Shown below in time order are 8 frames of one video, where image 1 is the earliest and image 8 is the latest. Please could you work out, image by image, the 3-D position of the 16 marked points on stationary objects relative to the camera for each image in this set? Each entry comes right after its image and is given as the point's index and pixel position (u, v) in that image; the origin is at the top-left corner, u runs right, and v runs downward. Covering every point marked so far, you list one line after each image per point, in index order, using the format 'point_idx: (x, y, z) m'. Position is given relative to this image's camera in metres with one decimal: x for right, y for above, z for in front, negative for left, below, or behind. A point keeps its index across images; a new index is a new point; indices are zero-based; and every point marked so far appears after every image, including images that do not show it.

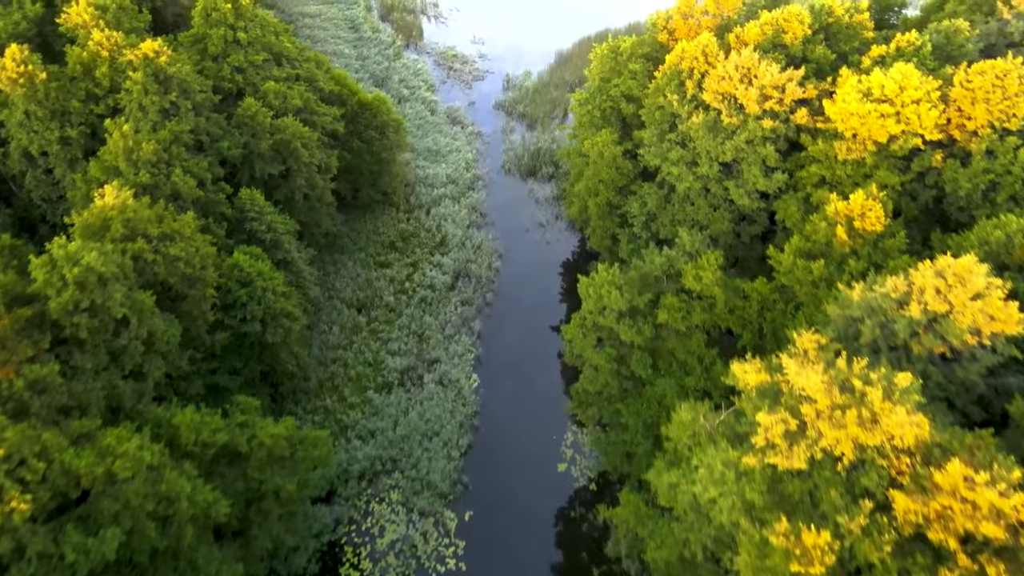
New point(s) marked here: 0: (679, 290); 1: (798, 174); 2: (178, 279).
0: (+3.7, -0.1, +16.9) m
1: (+6.6, +2.6, +17.6) m
2: (-7.8, +0.2, +17.8) m
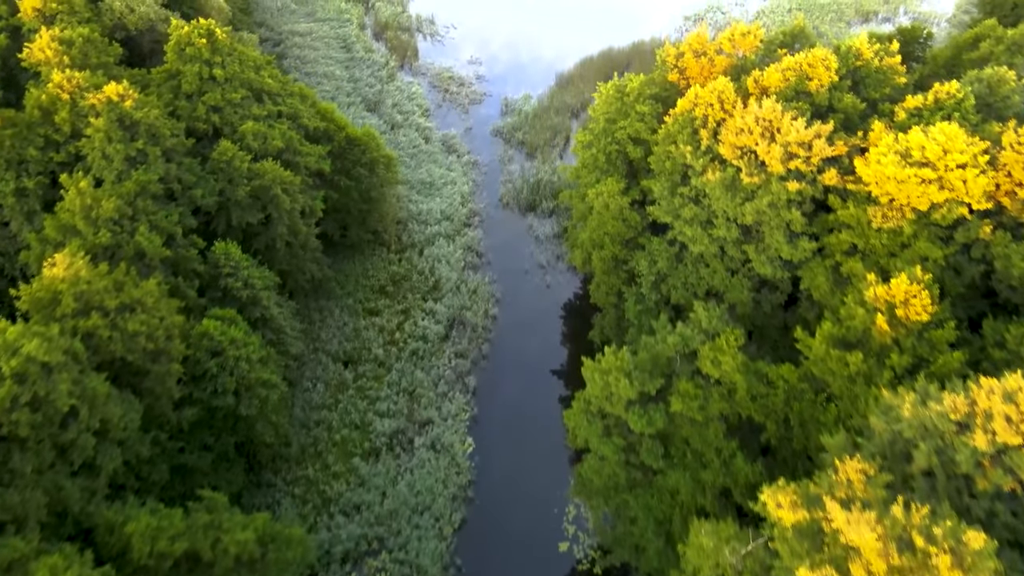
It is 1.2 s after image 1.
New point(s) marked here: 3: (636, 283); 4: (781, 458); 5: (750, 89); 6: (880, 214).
0: (+3.7, -1.7, +15.2) m
1: (+6.6, +1.0, +15.8) m
2: (-7.9, -1.4, +16.0) m
3: (+3.2, +0.1, +19.7) m
4: (+5.1, -3.2, +14.4) m
5: (+5.6, +4.7, +18.0) m
6: (+7.3, +1.5, +15.0) m
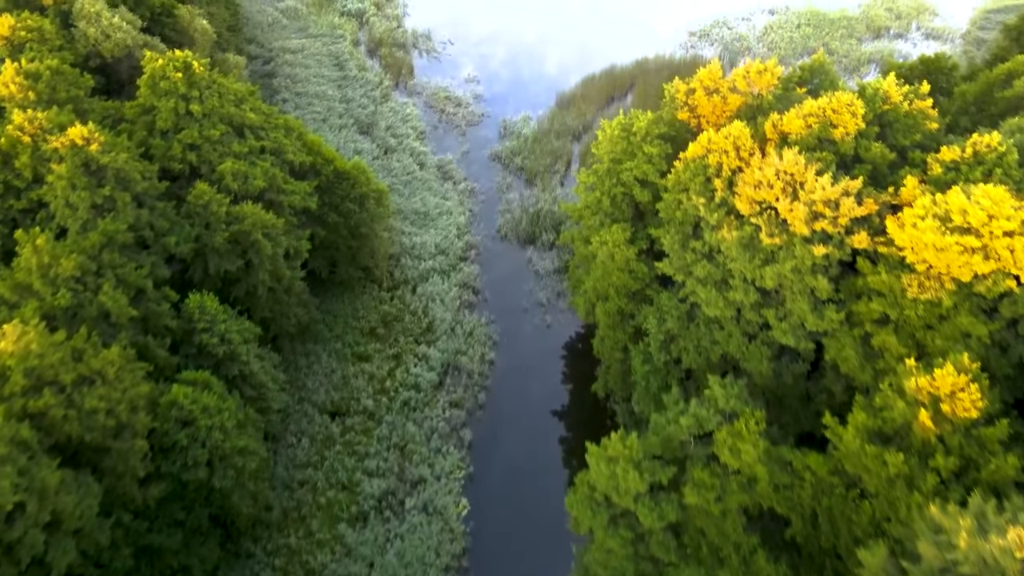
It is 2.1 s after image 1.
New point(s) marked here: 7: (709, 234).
0: (+3.6, -3.1, +13.8) m
1: (+6.5, -0.4, +14.4) m
2: (-8.0, -2.8, +14.6) m
3: (+3.2, -1.2, +18.2) m
4: (+5.1, -4.6, +12.9) m
5: (+5.6, +3.3, +16.5) m
6: (+7.3, +0.1, +13.6) m
7: (+4.2, +1.2, +16.2) m
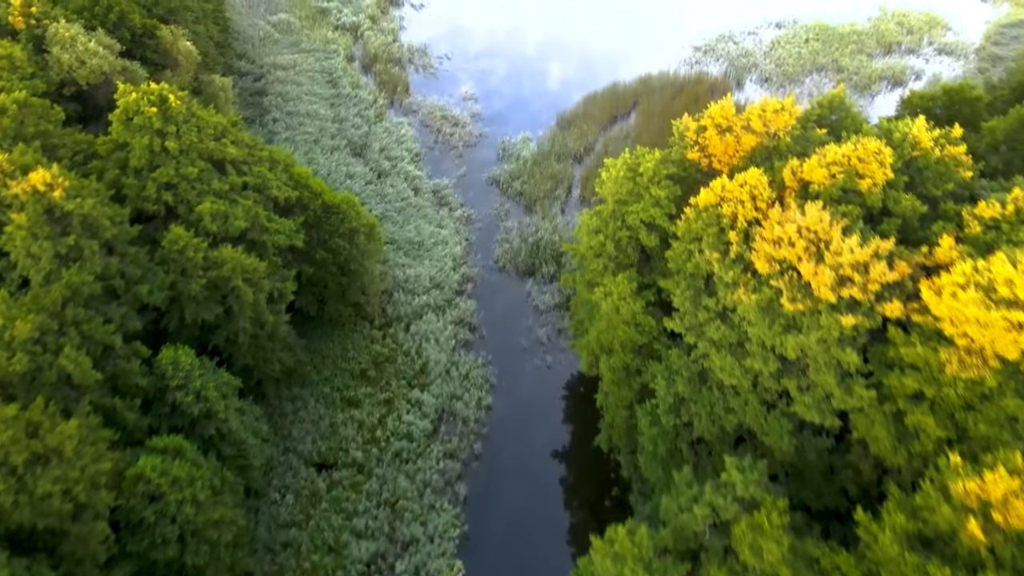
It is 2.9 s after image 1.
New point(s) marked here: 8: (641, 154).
0: (+3.5, -4.3, +12.4) m
1: (+6.5, -1.6, +13.0) m
2: (-8.0, -4.0, +13.3) m
3: (+3.1, -2.5, +16.9) m
4: (+5.0, -5.8, +11.6) m
5: (+5.5, +2.1, +15.2) m
6: (+7.2, -1.1, +12.3) m
7: (+4.2, -0.1, +14.8) m
8: (+3.3, +3.4, +19.2) m
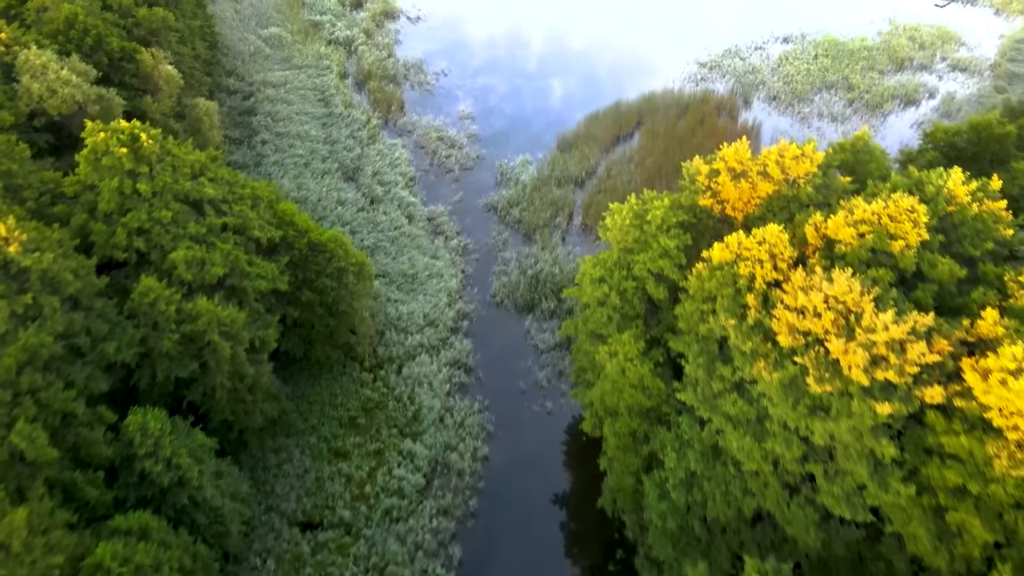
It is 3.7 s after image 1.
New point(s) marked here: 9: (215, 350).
0: (+3.5, -5.6, +11.1) m
1: (+6.4, -2.9, +11.7) m
2: (-8.1, -5.3, +11.9) m
3: (+3.0, -3.7, +15.6) m
4: (+4.9, -7.1, +10.3) m
5: (+5.5, +0.8, +13.9) m
6: (+7.1, -2.4, +10.9) m
7: (+4.1, -1.3, +13.5) m
8: (+3.2, +2.1, +17.9) m
9: (-6.9, -1.4, +17.5) m
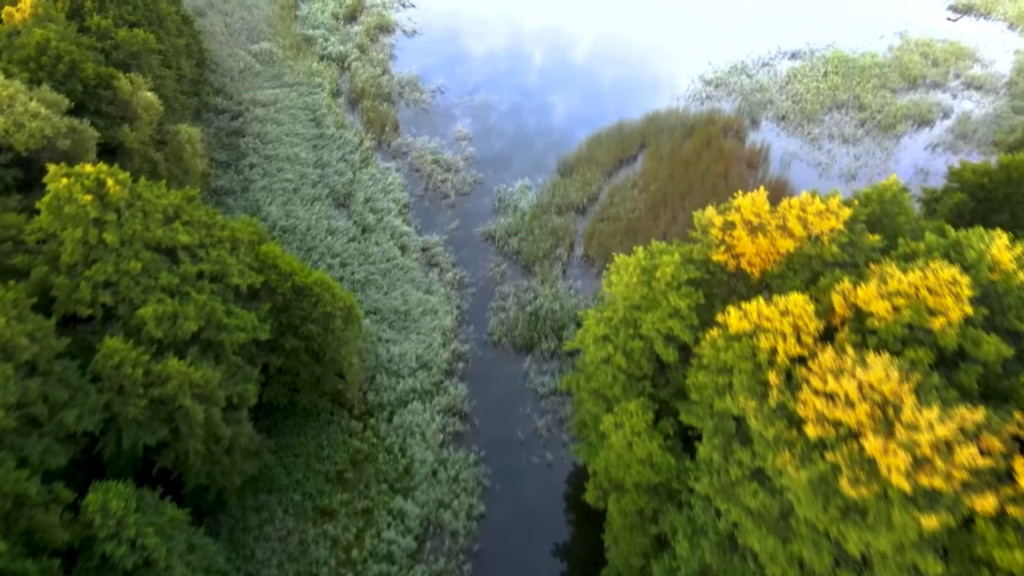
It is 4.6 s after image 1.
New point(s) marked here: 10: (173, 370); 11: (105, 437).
0: (+3.4, -6.8, +9.7) m
1: (+6.3, -4.1, +10.4) m
2: (-8.2, -6.5, +10.6) m
3: (+3.0, -5.0, +14.2) m
4: (+4.9, -8.3, +8.9) m
5: (+5.4, -0.5, +12.5) m
6: (+7.1, -3.7, +9.6) m
7: (+4.0, -2.6, +12.2) m
8: (+3.2, +0.8, +16.5) m
9: (-7.0, -2.7, +16.2) m
10: (-7.2, -1.7, +15.9) m
11: (-8.5, -3.1, +15.7) m
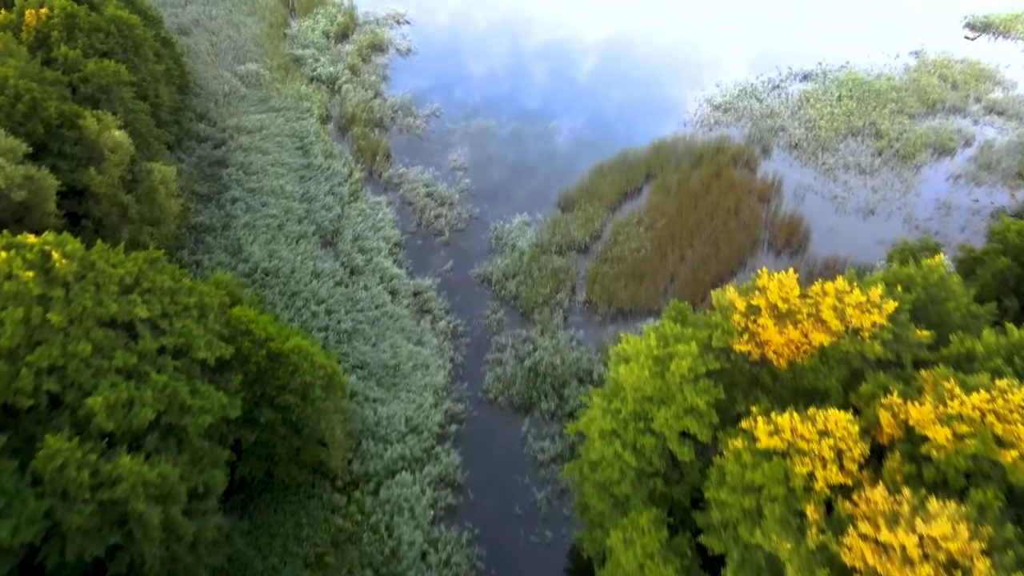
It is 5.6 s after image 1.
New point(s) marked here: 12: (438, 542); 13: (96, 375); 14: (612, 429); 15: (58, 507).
0: (+3.3, -8.5, +7.9) m
1: (+6.2, -5.8, +8.5) m
2: (-8.3, -8.2, +8.8) m
3: (+2.9, -6.7, +12.4) m
4: (+4.8, -10.0, +7.1) m
5: (+5.3, -2.1, +10.7) m
6: (+7.0, -5.3, +7.8) m
7: (+3.9, -4.2, +10.3) m
8: (+3.1, -0.8, +14.7) m
9: (-7.1, -4.3, +14.4) m
10: (-7.3, -3.4, +14.1) m
11: (-8.5, -4.7, +13.9) m
12: (-2.0, -6.5, +19.6) m
13: (-8.3, -1.8, +15.0) m
14: (+1.9, -2.6, +14.6) m
15: (-8.2, -4.0, +13.7) m
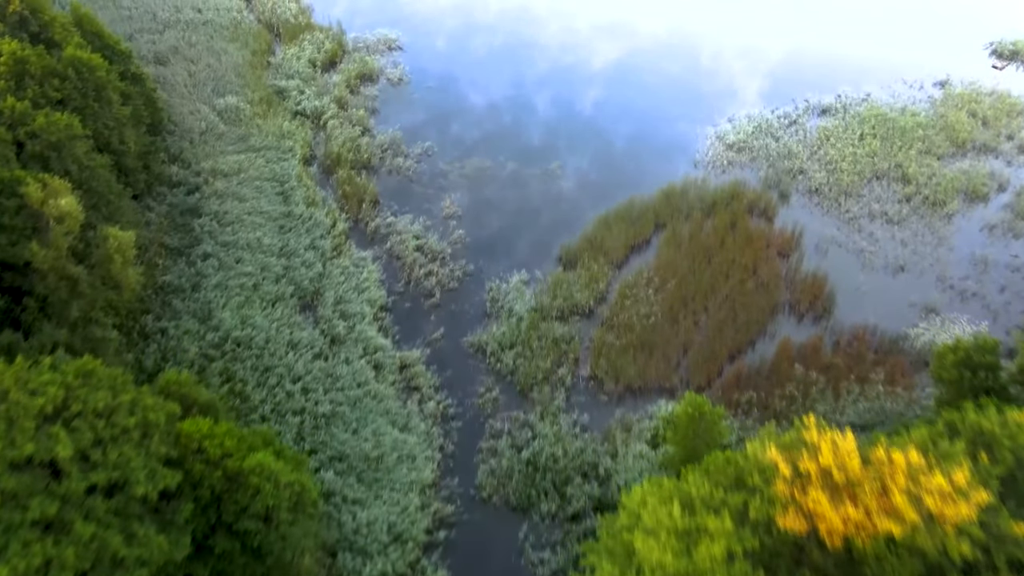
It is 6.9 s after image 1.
0: (+3.2, -10.8, +5.4) m
1: (+6.1, -8.1, +6.0) m
2: (-8.4, -10.5, +6.2) m
3: (+2.8, -9.0, +9.9) m
4: (+4.6, -12.3, +4.6) m
5: (+5.2, -4.5, +8.2) m
6: (+6.9, -7.7, +5.3) m
7: (+3.8, -6.6, +7.8) m
8: (+3.0, -3.2, +12.2) m
9: (-7.2, -6.7, +11.9) m
10: (-7.4, -5.7, +11.6) m
11: (-8.7, -7.1, +11.4) m
12: (-2.1, -8.9, +17.1) m
13: (-8.4, -4.1, +12.5) m
14: (+1.8, -5.0, +12.1) m
15: (-8.4, -6.3, +11.2) m
